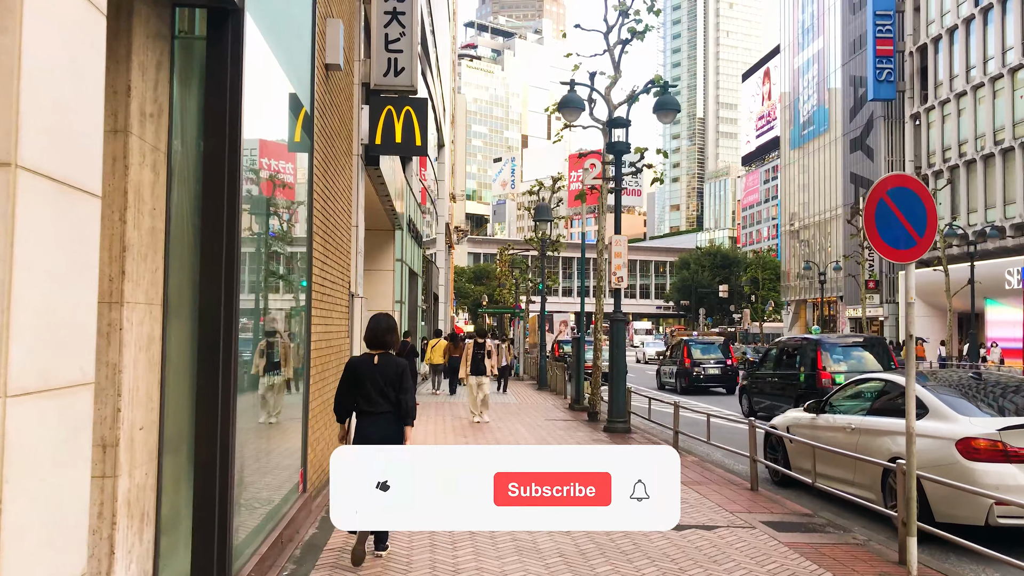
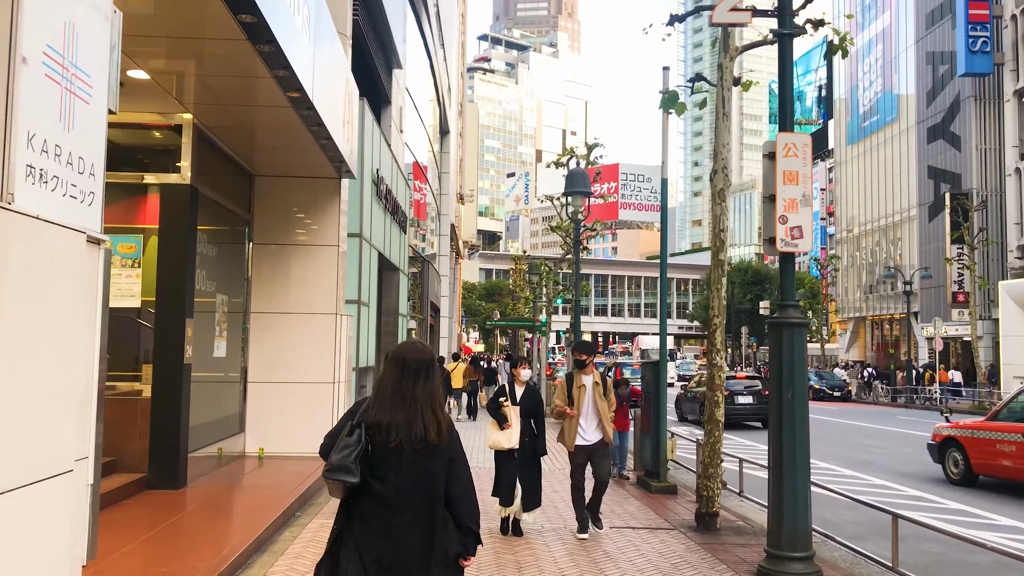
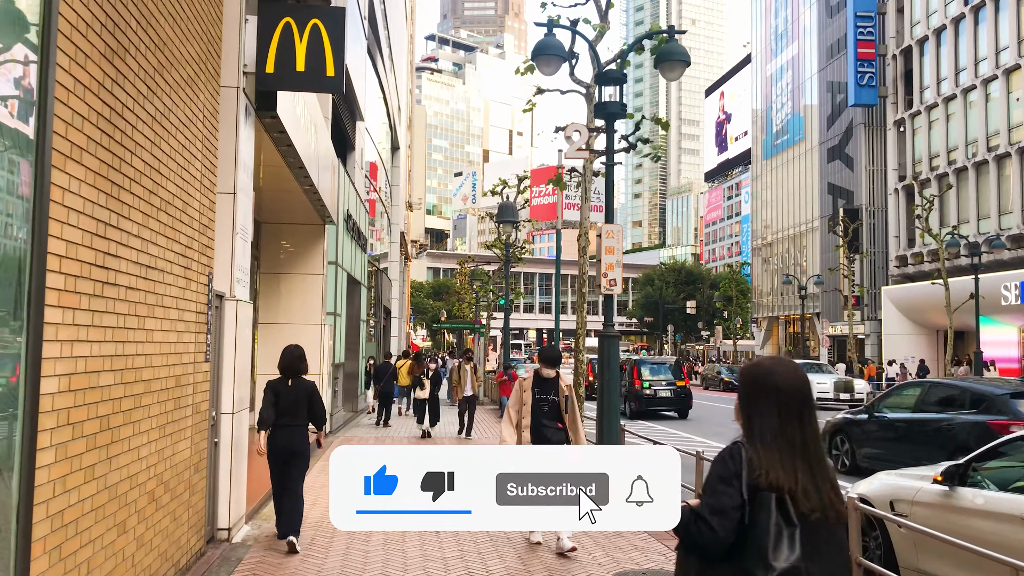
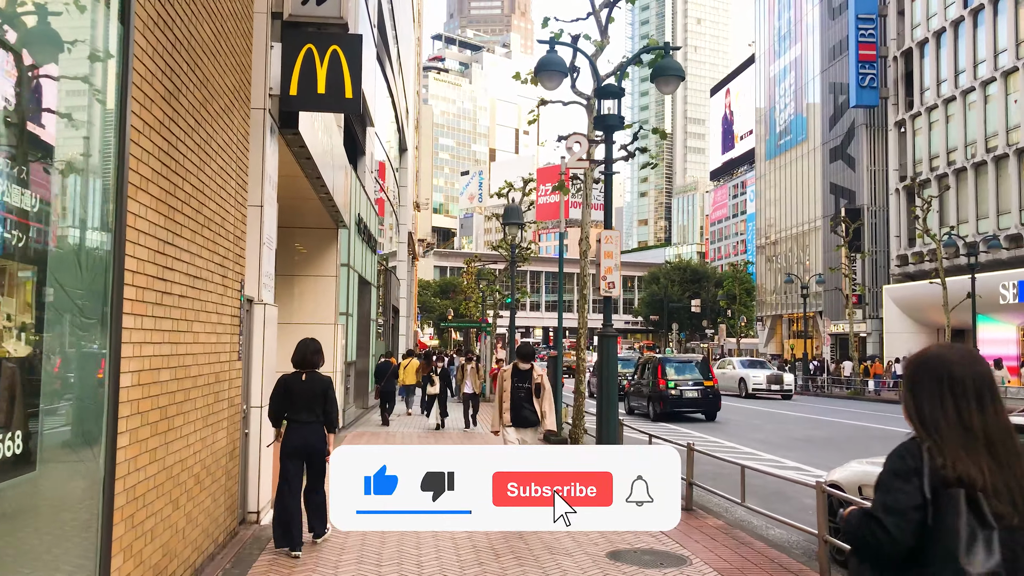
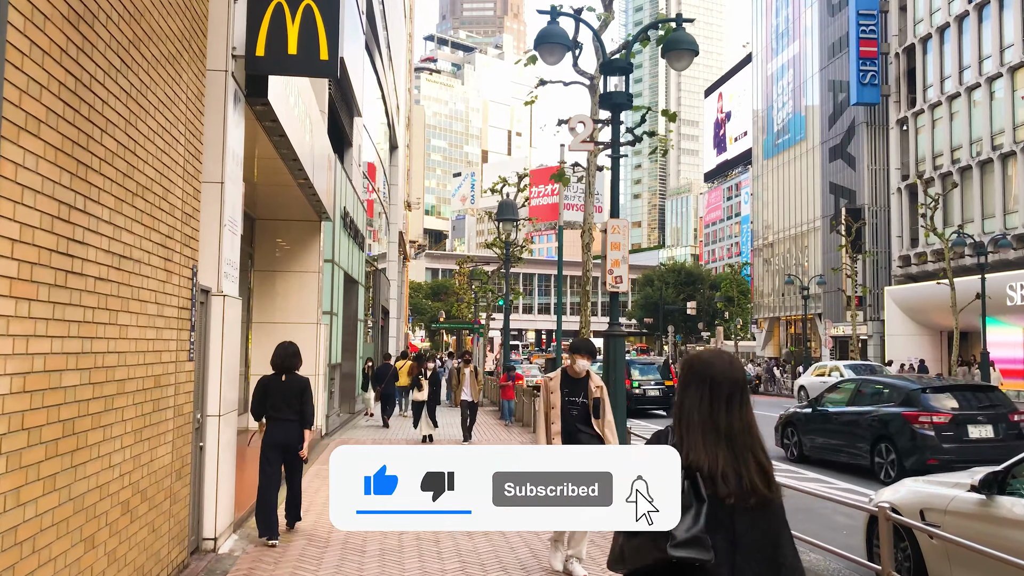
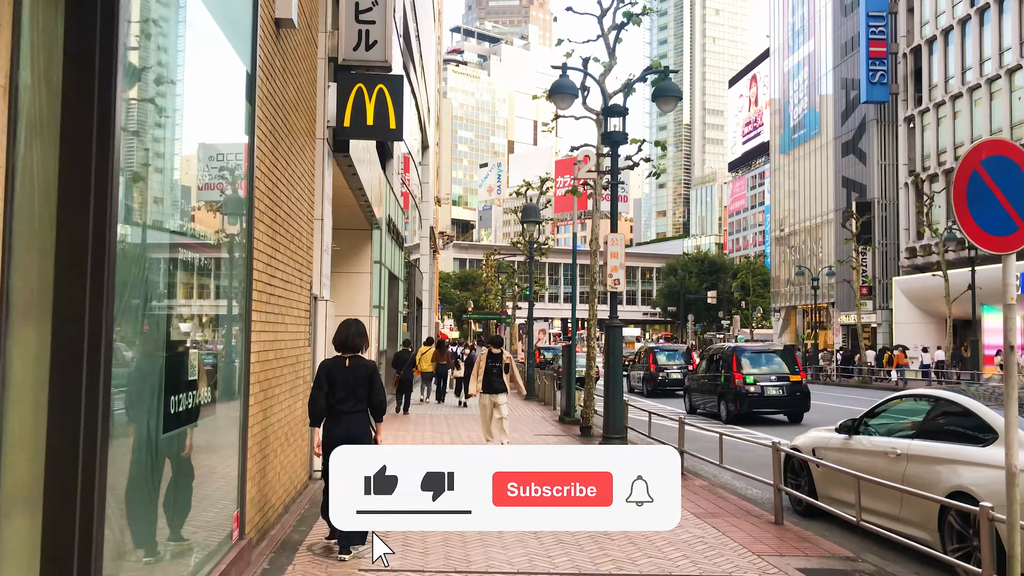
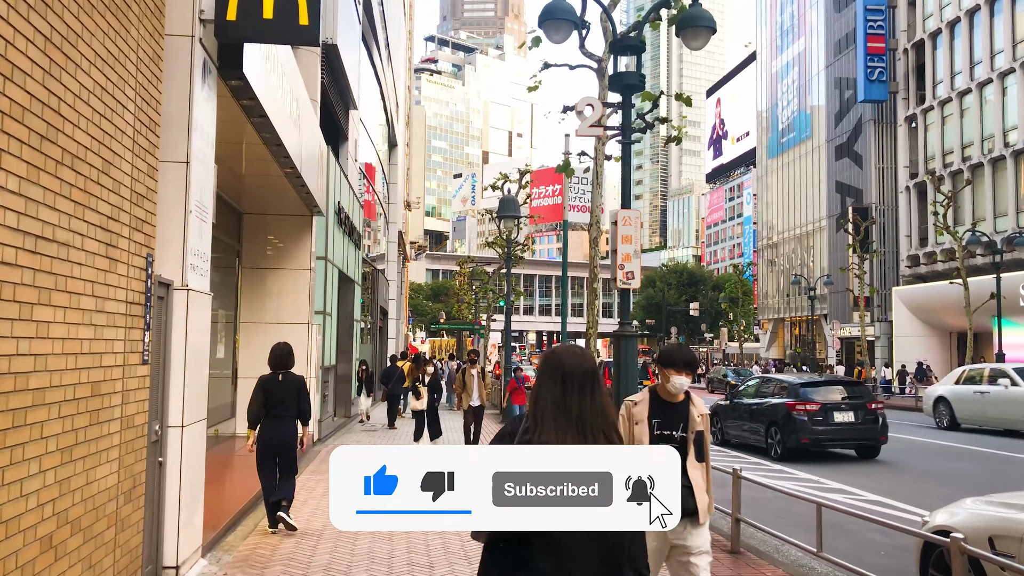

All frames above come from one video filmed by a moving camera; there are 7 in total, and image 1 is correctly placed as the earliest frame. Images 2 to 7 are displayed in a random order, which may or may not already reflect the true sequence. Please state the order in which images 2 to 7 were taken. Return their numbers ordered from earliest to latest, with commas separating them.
6, 4, 3, 5, 7, 2
